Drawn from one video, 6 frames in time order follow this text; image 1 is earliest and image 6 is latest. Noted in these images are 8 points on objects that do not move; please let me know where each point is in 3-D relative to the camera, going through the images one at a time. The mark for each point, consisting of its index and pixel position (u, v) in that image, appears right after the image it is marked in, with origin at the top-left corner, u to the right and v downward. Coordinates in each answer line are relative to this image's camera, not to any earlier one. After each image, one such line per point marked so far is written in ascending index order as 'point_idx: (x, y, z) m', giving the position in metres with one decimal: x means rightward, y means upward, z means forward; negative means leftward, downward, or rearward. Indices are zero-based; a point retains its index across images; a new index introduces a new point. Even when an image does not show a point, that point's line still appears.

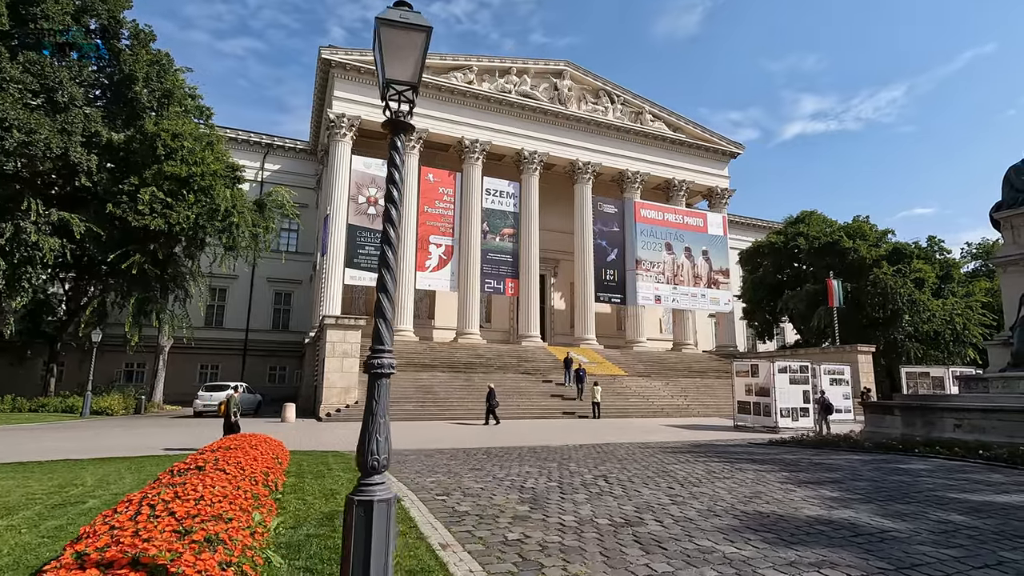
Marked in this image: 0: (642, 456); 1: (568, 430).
0: (+2.3, -3.0, +10.0) m
1: (+1.7, -4.4, +17.8) m
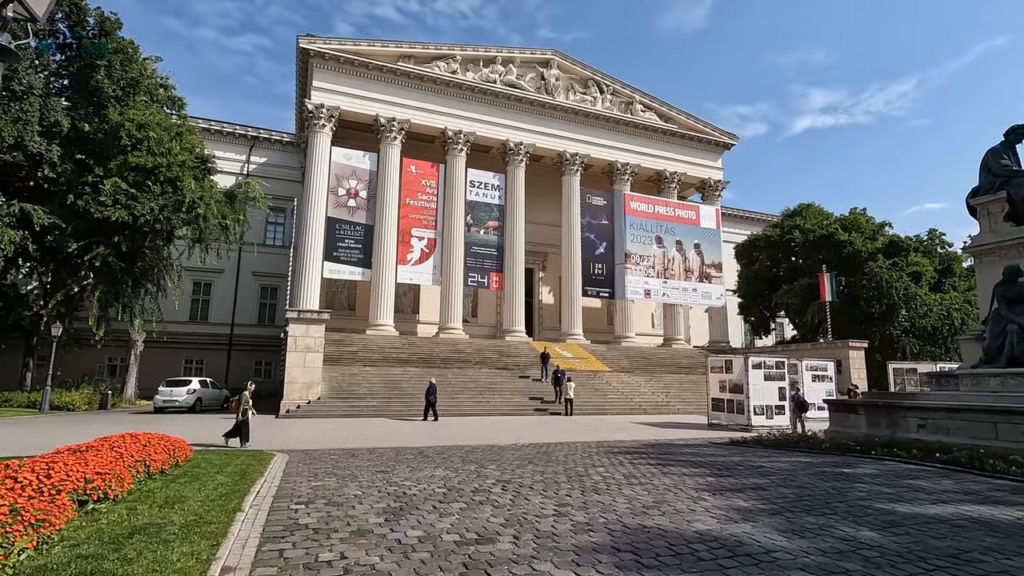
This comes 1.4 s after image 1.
0: (+1.1, -2.8, +9.4) m
1: (+0.6, -4.2, +17.2) m
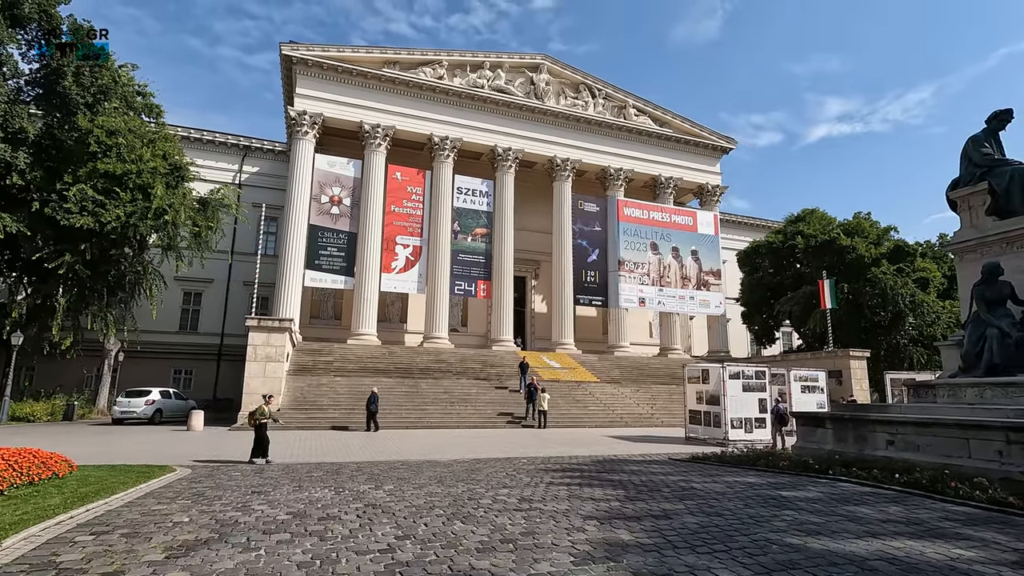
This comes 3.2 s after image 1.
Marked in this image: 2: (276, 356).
0: (-0.2, -2.8, +8.5) m
1: (-0.5, -4.4, +16.2) m
2: (-7.8, -2.2, +18.8) m
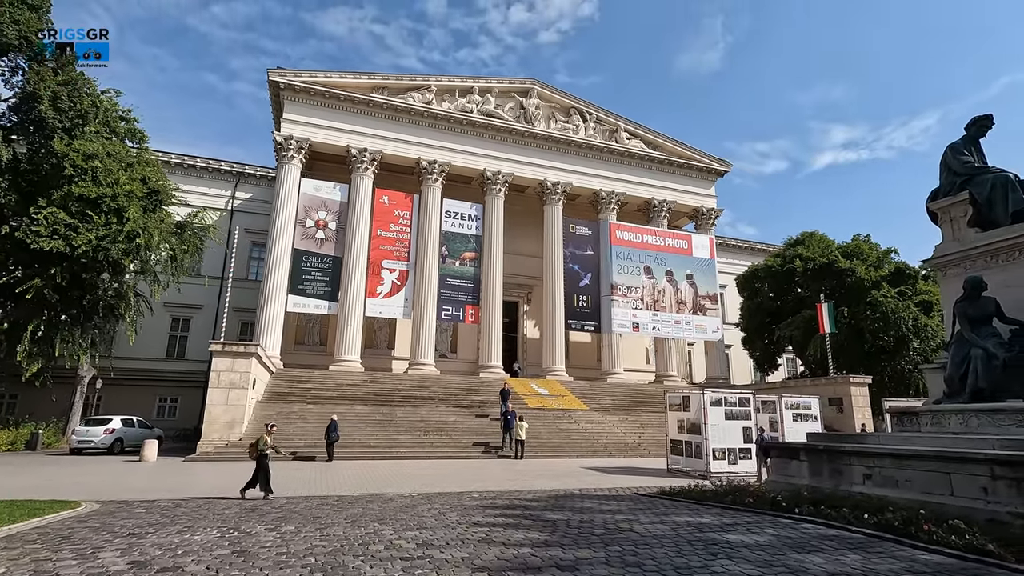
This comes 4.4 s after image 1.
0: (-1.2, -3.0, +7.6) m
1: (-1.3, -5.0, +15.3) m
2: (-8.6, -3.0, +18.1) m
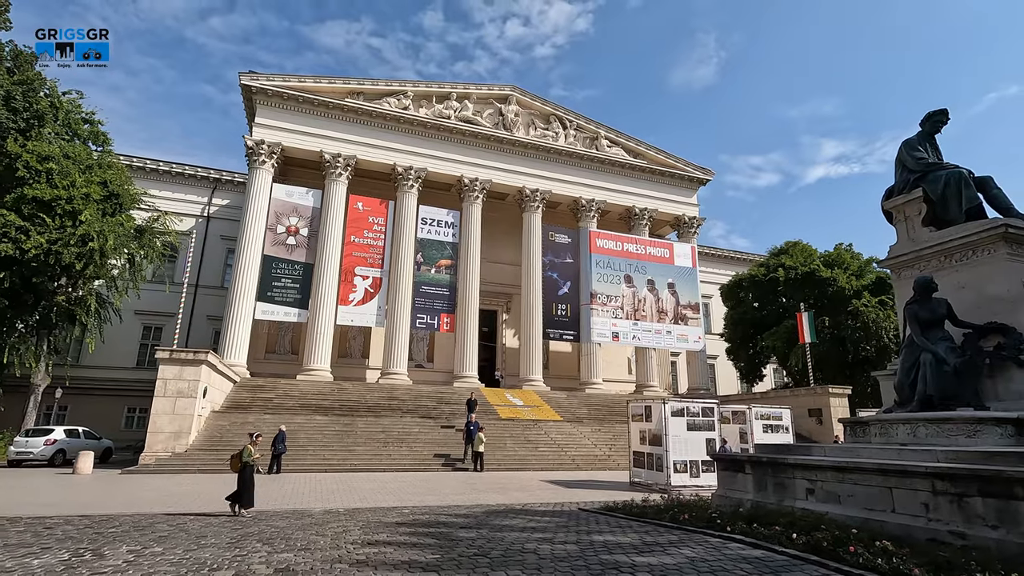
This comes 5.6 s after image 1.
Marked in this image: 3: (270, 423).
0: (-2.3, -3.0, +6.9) m
1: (-2.5, -5.1, +14.6) m
2: (-9.8, -3.1, +17.4) m
3: (-8.3, -4.6, +19.6) m
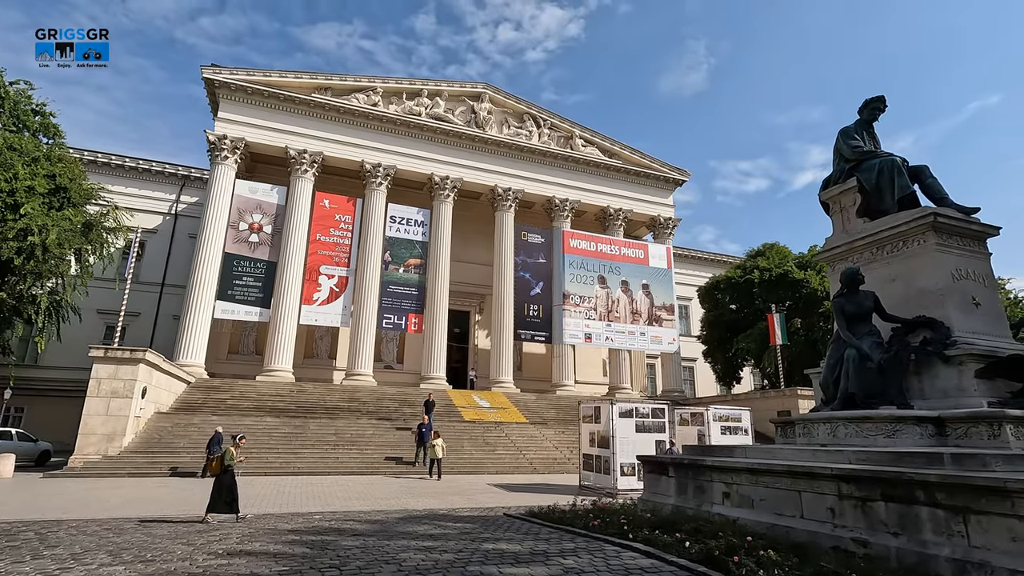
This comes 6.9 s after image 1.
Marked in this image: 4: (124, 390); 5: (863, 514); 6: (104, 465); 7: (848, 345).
0: (-3.6, -2.8, +6.4) m
1: (-4.0, -5.0, +14.0) m
2: (-11.3, -3.0, +16.7) m
3: (-9.8, -4.5, +18.9) m
4: (-11.3, -3.0, +16.6) m
5: (+3.4, -2.2, +5.5) m
6: (-11.0, -4.8, +15.4) m
7: (+4.5, -0.8, +7.6) m
